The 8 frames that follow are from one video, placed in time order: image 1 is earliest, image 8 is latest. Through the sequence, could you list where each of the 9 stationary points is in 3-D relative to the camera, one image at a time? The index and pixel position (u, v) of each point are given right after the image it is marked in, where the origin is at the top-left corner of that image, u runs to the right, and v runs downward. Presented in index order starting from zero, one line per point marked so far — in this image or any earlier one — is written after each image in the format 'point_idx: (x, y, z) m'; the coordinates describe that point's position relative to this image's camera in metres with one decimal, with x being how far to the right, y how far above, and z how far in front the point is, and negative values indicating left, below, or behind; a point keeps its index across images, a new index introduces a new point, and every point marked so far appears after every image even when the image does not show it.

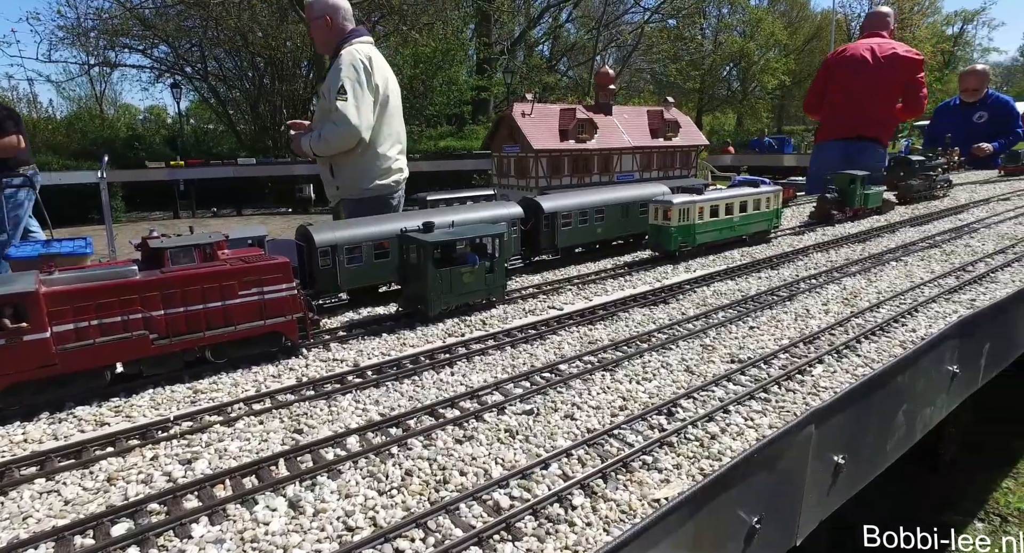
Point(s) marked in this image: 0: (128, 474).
0: (-2.9, -1.5, +4.8) m
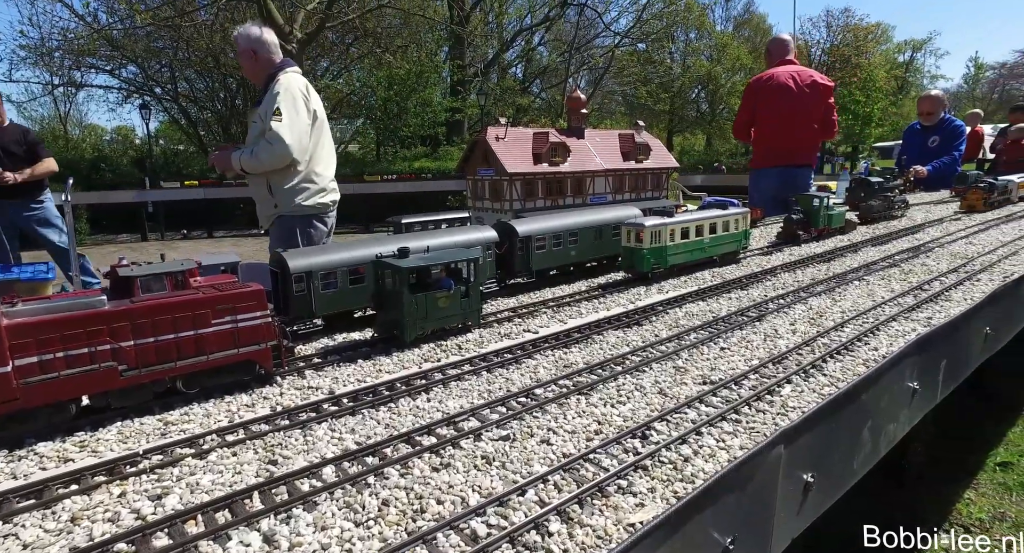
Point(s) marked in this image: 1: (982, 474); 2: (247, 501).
0: (-3.0, -1.7, +4.7) m
1: (+6.6, -2.8, +9.0) m
2: (-2.0, -1.7, +4.8) m
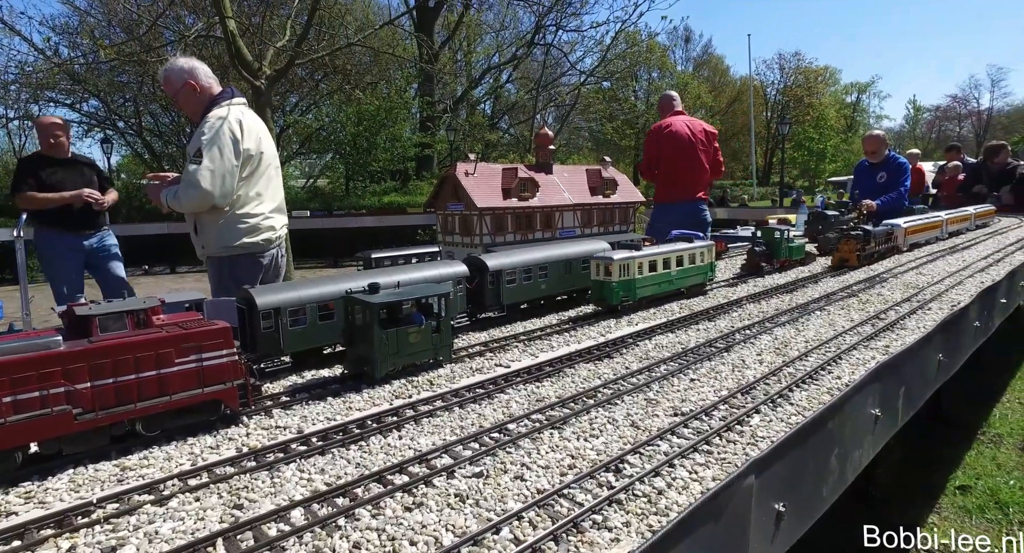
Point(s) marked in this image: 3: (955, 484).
0: (-3.2, -2.0, +4.4) m
1: (+6.2, -3.2, +9.2) m
2: (-2.2, -2.0, +4.6) m
3: (+6.6, -3.1, +9.5) m
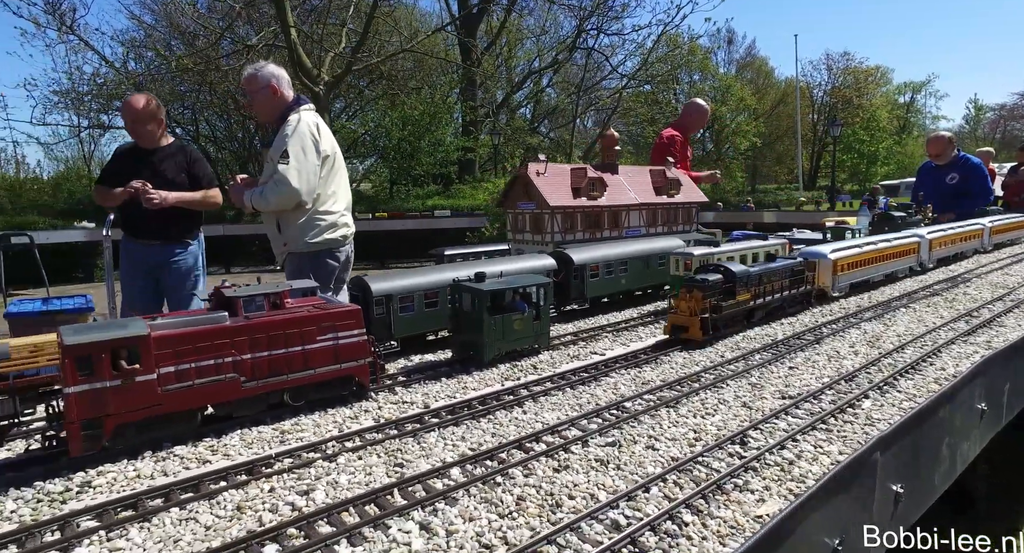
0: (-2.0, -1.8, +5.0) m
1: (+7.7, -3.1, +9.2) m
2: (-1.0, -1.8, +5.2) m
3: (+8.1, -3.0, +9.4) m
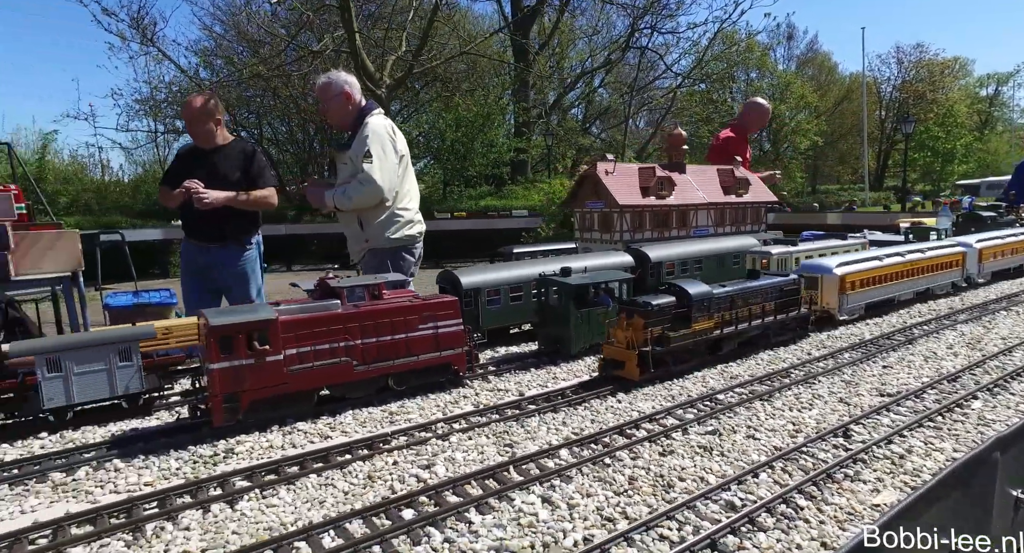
0: (-1.1, -1.7, +5.4) m
1: (+8.9, -3.1, +8.8) m
2: (-0.1, -1.7, +5.5) m
3: (+9.3, -3.0, +9.0) m
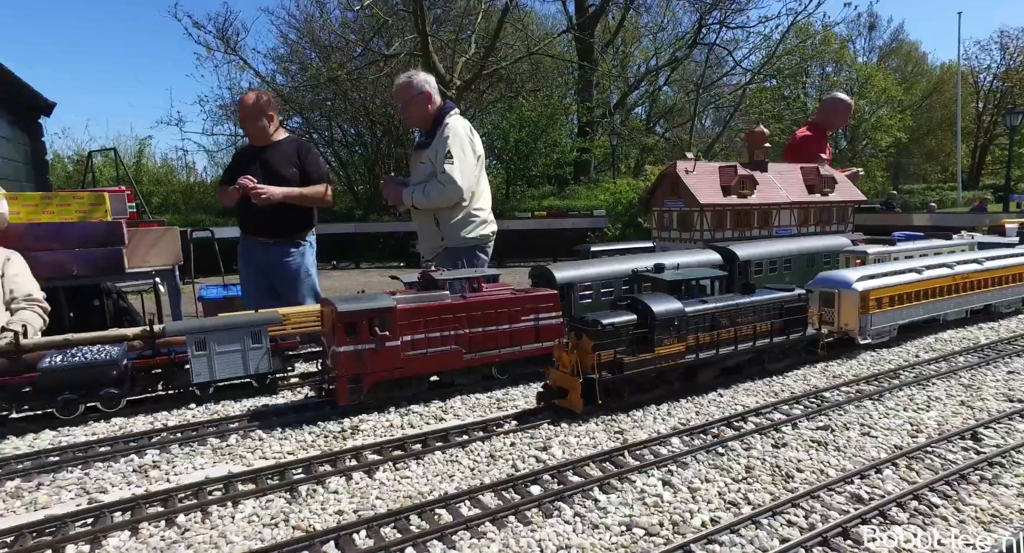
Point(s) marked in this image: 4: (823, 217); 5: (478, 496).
0: (-0.1, -1.6, +5.7) m
1: (+10.2, -3.2, +8.1) m
2: (+1.0, -1.6, +5.7) m
3: (+10.6, -3.1, +8.3) m
4: (+9.9, +1.9, +20.2) m
5: (-0.3, -1.7, +4.9) m
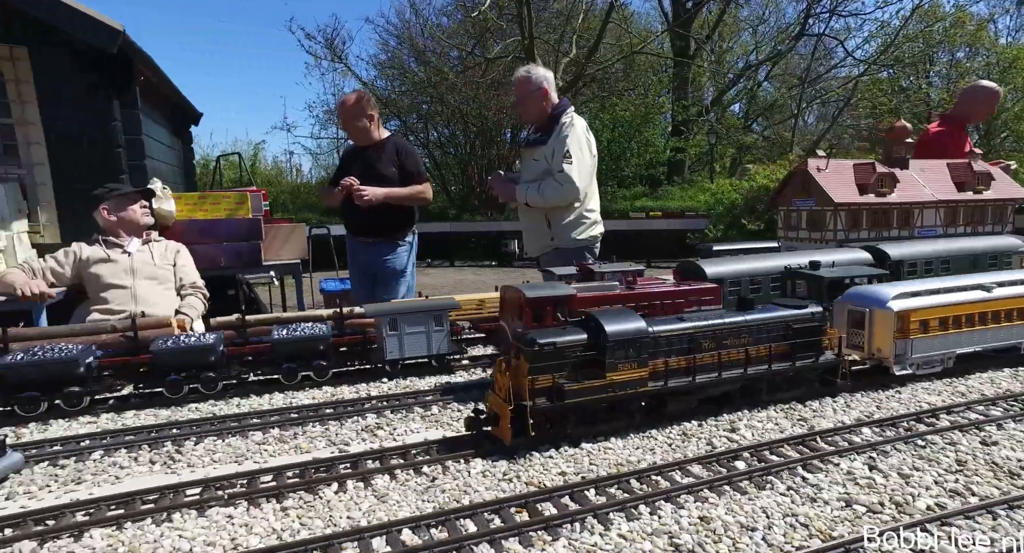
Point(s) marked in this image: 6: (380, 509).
0: (+1.7, -1.5, +6.1) m
1: (+12.2, -3.3, +7.0) m
2: (+2.8, -1.5, +5.9) m
3: (+12.7, -3.2, +7.1) m
4: (+13.7, +1.8, +19.0) m
5: (+1.4, -1.6, +5.3) m
6: (-1.0, -1.7, +4.7) m
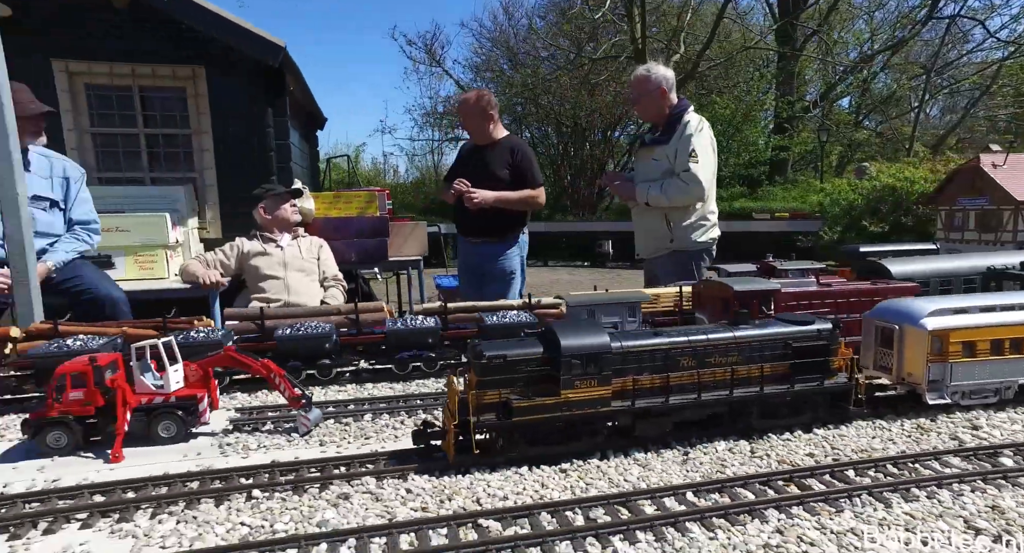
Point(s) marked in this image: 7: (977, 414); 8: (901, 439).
0: (+4.0, -1.5, +6.1) m
1: (+14.4, -3.4, +5.6) m
2: (+5.0, -1.5, +5.8) m
3: (+15.0, -3.3, +5.6) m
4: (+17.7, +1.6, +17.2) m
5: (+3.6, -1.5, +5.4) m
6: (+1.1, -1.6, +5.1) m
7: (+4.7, -1.4, +6.5) m
8: (+3.5, -1.5, +5.9) m
